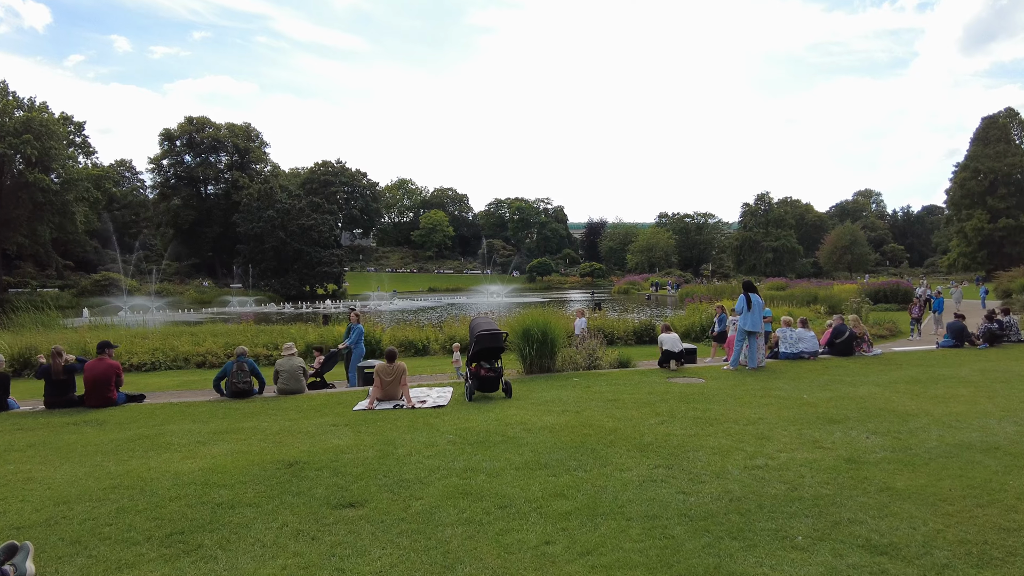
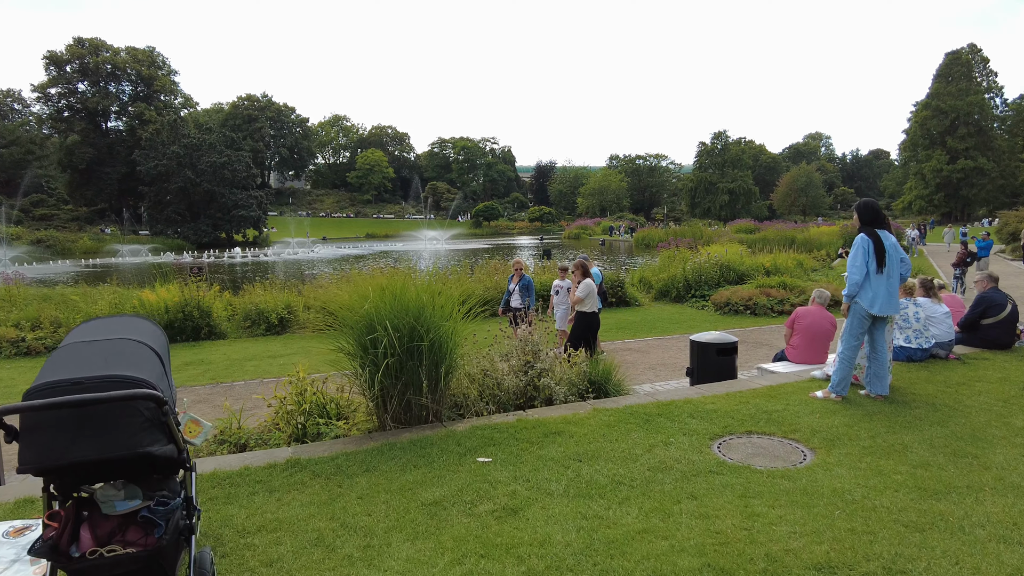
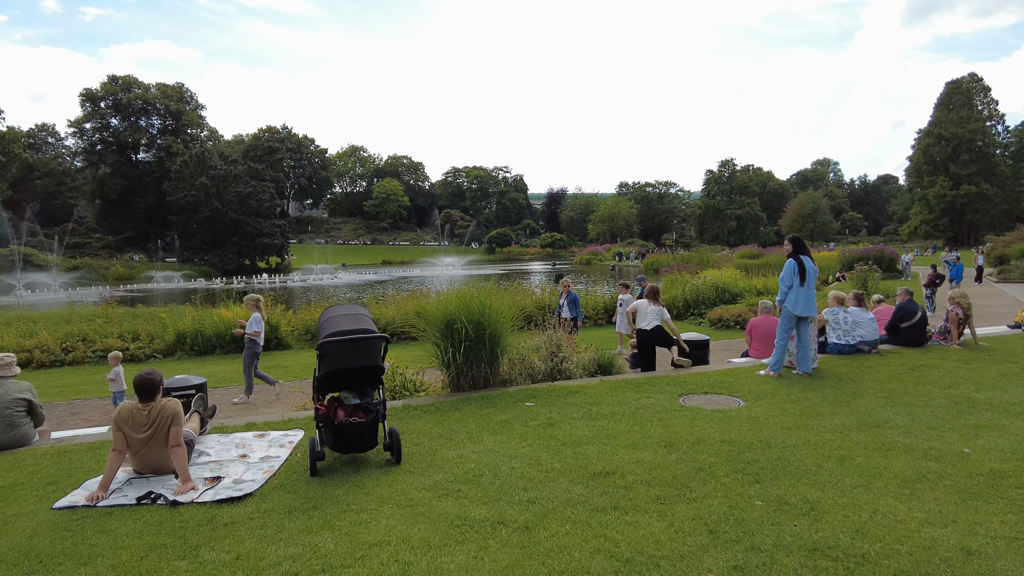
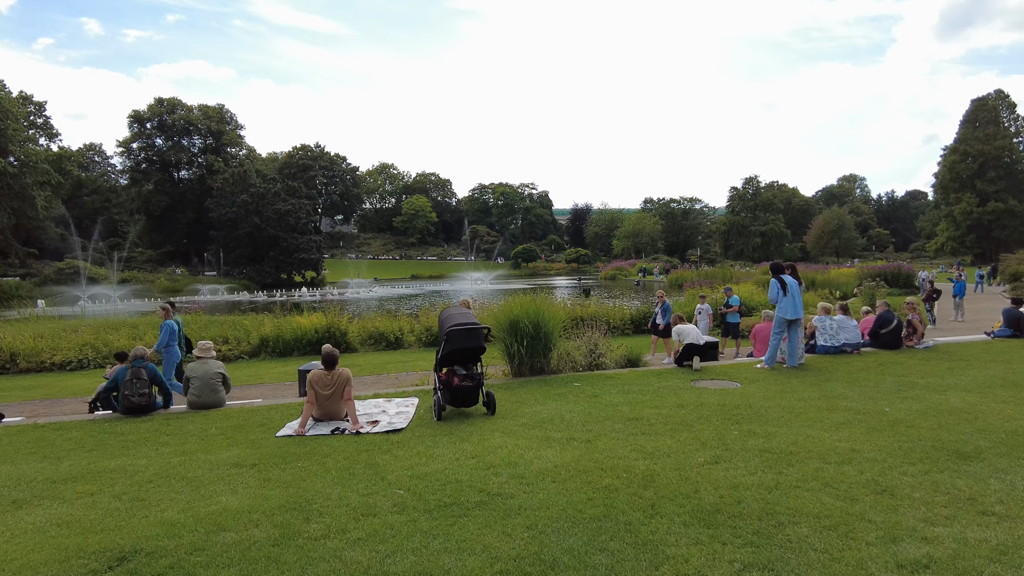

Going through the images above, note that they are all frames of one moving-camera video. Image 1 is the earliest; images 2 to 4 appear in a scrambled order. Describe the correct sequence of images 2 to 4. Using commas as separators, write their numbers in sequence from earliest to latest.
4, 3, 2
